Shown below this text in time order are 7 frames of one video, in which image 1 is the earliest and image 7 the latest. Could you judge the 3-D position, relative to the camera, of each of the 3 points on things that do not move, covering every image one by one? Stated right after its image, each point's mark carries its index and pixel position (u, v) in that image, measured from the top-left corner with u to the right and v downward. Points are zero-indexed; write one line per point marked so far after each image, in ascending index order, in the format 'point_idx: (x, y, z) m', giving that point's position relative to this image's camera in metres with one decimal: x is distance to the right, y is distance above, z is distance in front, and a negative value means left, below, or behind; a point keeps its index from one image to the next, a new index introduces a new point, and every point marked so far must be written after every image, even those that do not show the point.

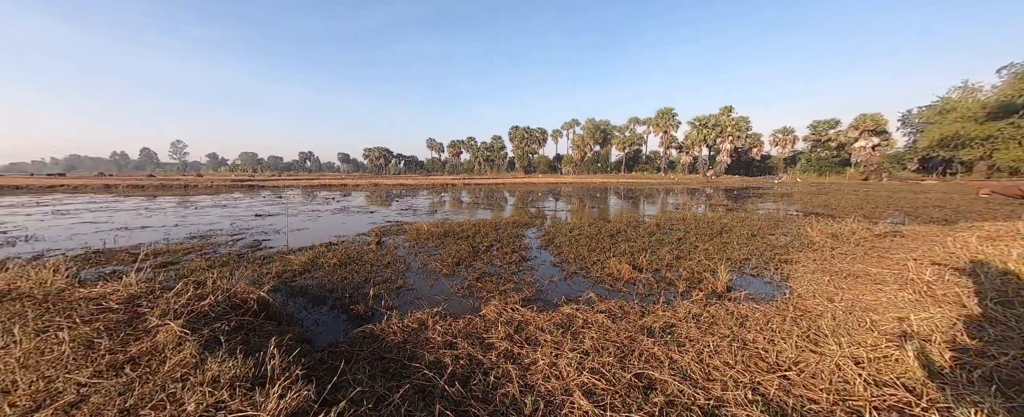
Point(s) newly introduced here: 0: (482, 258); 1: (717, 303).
0: (-0.7, -1.2, +7.5) m
1: (+3.2, -1.5, +4.7) m
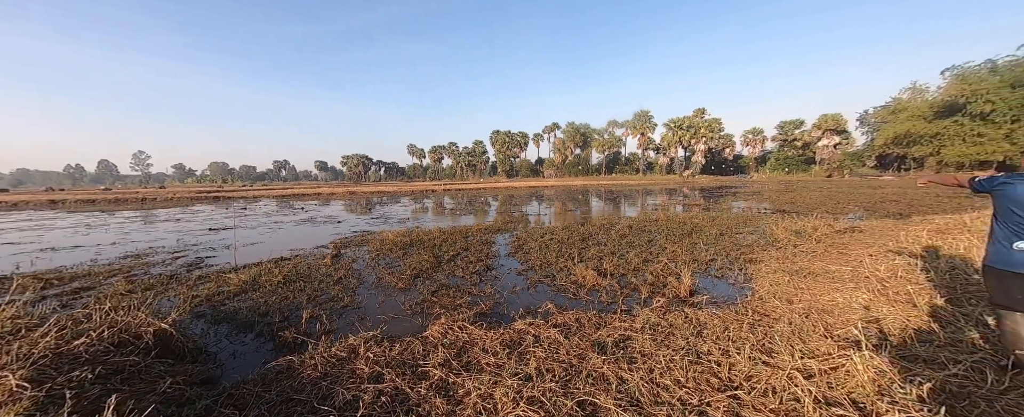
0: (-1.6, -1.4, +7.2) m
1: (+2.5, -1.5, +4.6) m
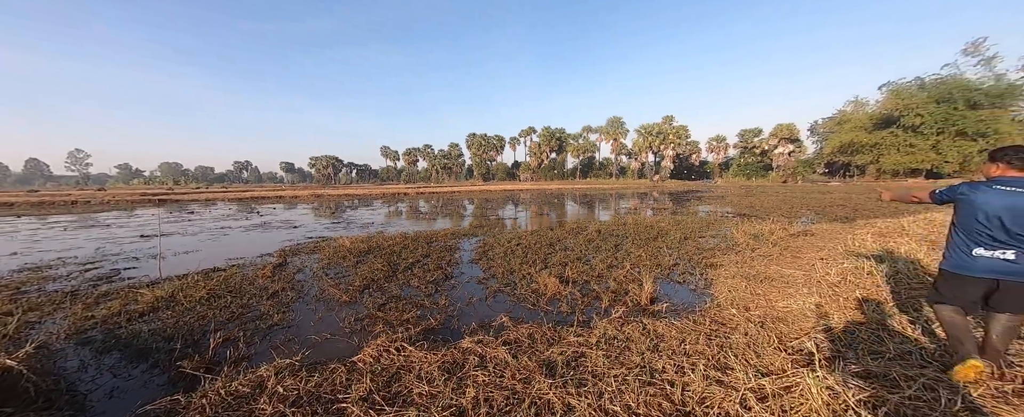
0: (-2.5, -1.5, +6.6) m
1: (+1.8, -1.6, +4.4) m
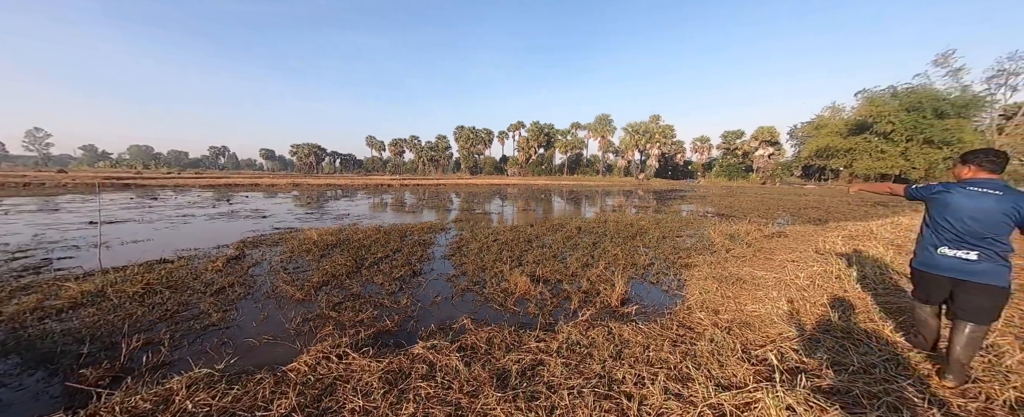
0: (-3.1, -1.3, +6.3) m
1: (+1.3, -1.6, +4.2) m
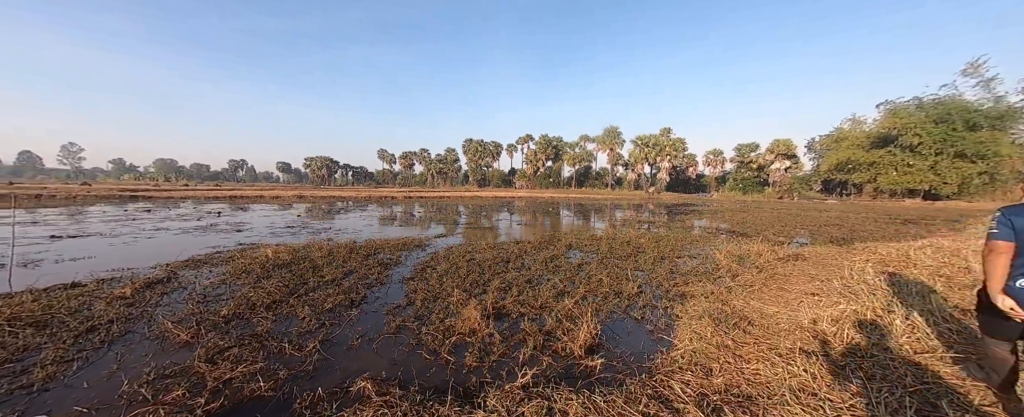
0: (-3.9, -1.7, +5.3) m
1: (+0.4, -1.8, +3.1) m
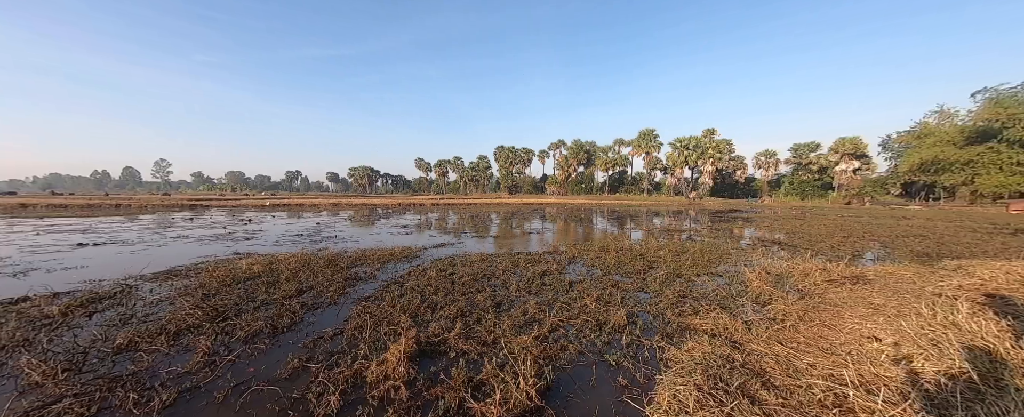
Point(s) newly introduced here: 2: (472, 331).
0: (-4.7, -1.9, +4.8) m
1: (-0.8, -2.0, +2.1) m
2: (-0.7, -2.0, +4.8) m
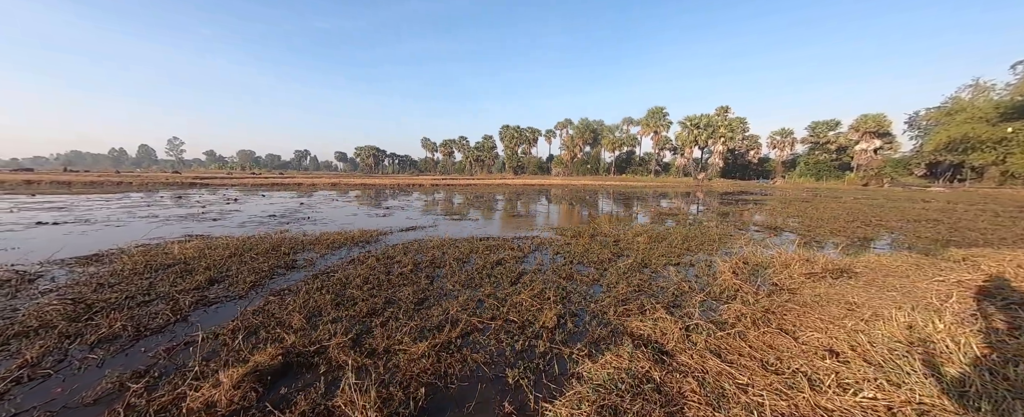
0: (-6.2, -1.7, +4.3) m
1: (-2.2, -2.0, +1.5) m
2: (-2.1, -1.8, +4.2) m
